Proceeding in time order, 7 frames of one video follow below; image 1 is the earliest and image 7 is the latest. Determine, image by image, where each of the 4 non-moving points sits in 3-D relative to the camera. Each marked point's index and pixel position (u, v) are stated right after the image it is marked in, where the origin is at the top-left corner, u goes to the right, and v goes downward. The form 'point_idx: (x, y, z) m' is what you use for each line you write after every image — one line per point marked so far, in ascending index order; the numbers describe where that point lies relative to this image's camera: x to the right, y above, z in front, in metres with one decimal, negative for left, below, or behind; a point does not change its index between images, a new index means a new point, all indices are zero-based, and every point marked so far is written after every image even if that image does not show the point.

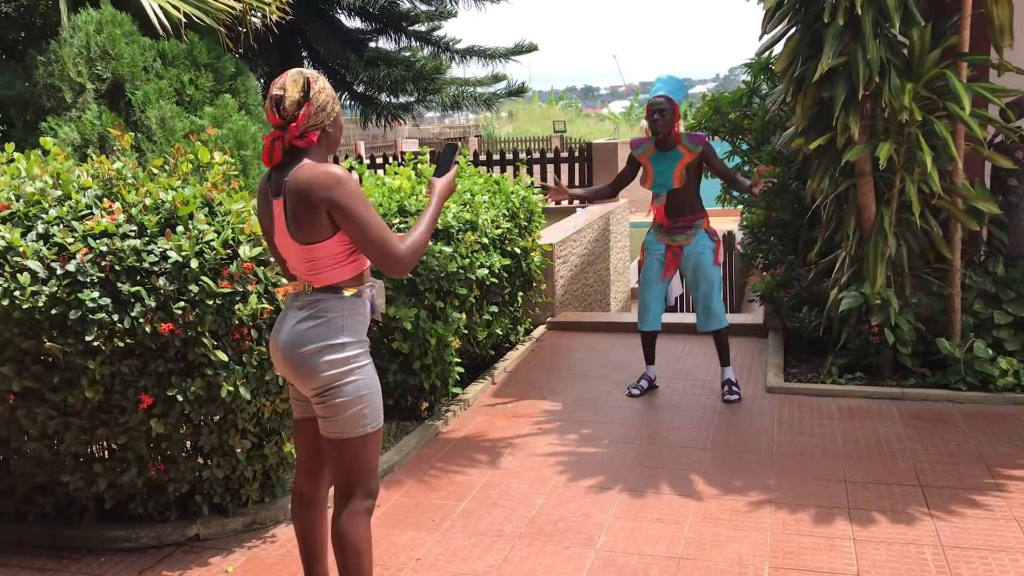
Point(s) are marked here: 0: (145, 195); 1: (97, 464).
0: (-1.3, +0.3, +3.6) m
1: (-1.5, -0.6, +3.6) m
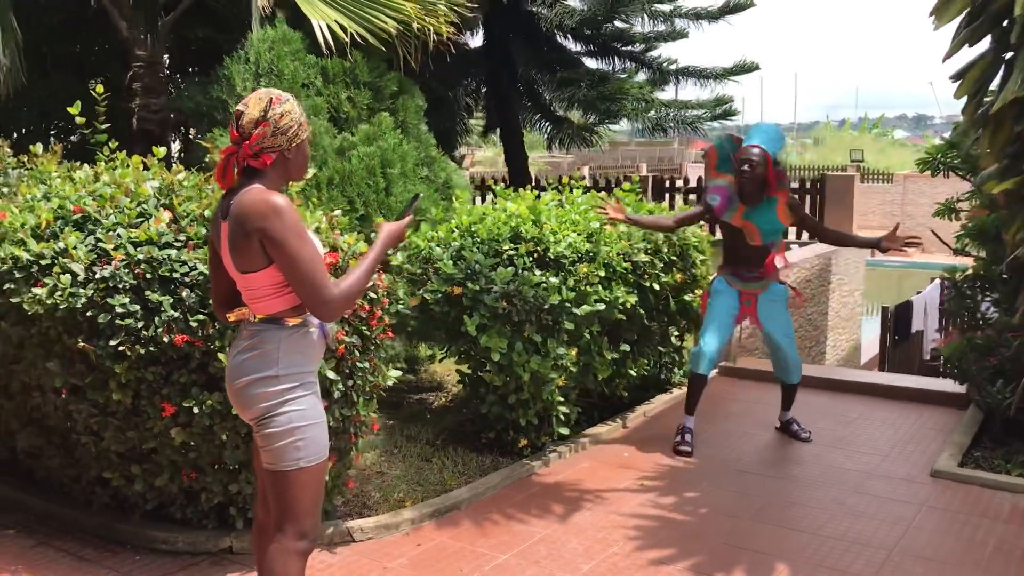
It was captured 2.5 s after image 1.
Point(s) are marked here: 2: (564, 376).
0: (-1.2, +0.3, +3.7) m
1: (-1.4, -0.7, +3.7) m
2: (+0.3, -0.4, +4.9) m
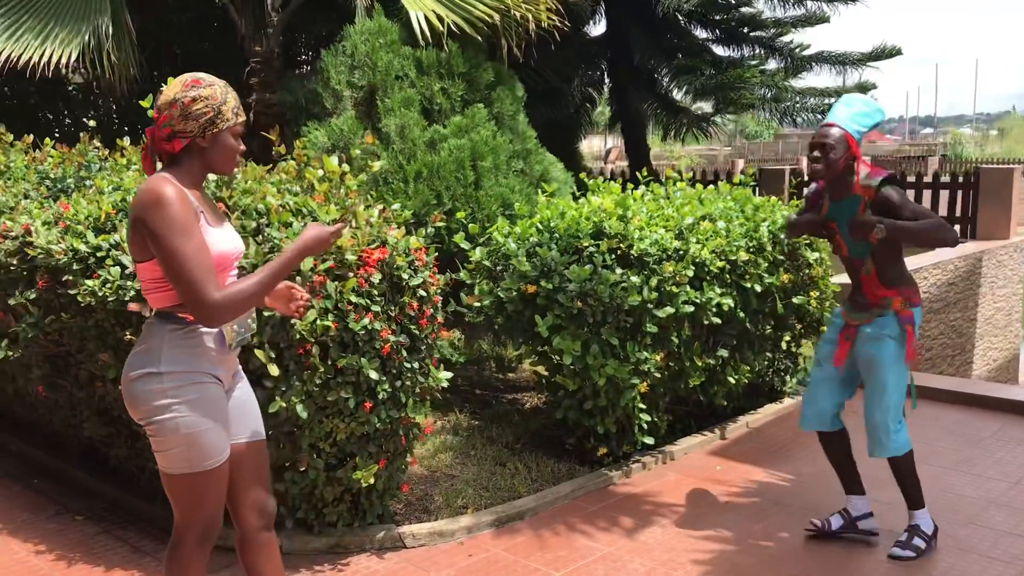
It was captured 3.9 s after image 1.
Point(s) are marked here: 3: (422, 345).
0: (-1.0, +0.3, +3.6) m
1: (-1.2, -0.6, +3.7) m
2: (+0.6, -0.4, +4.6) m
3: (-0.3, -0.2, +3.7) m
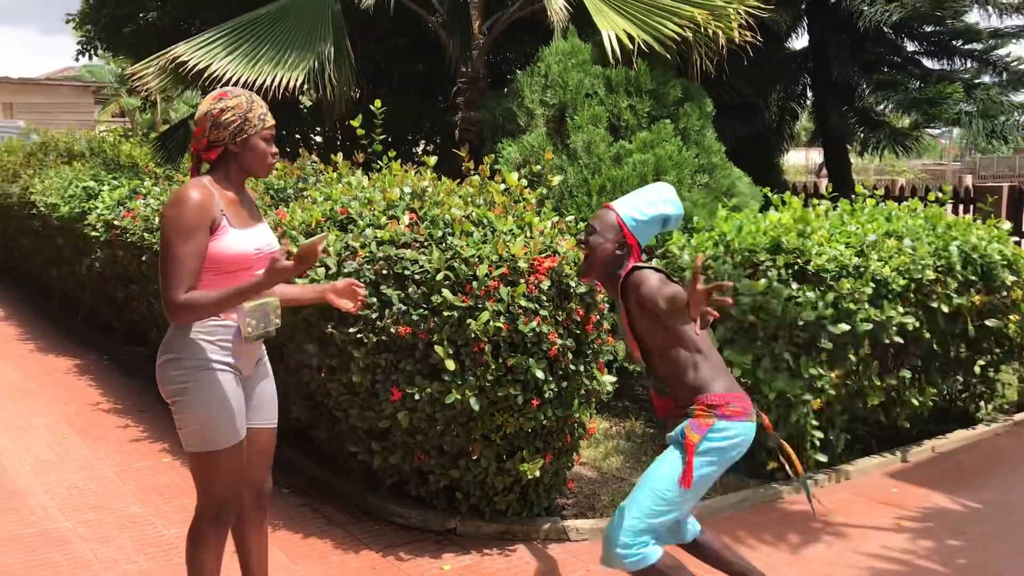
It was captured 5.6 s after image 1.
0: (-0.3, +0.3, +4.0) m
1: (-0.6, -0.6, +4.1) m
2: (+1.4, -0.5, +4.6) m
3: (+0.3, -0.2, +3.9) m
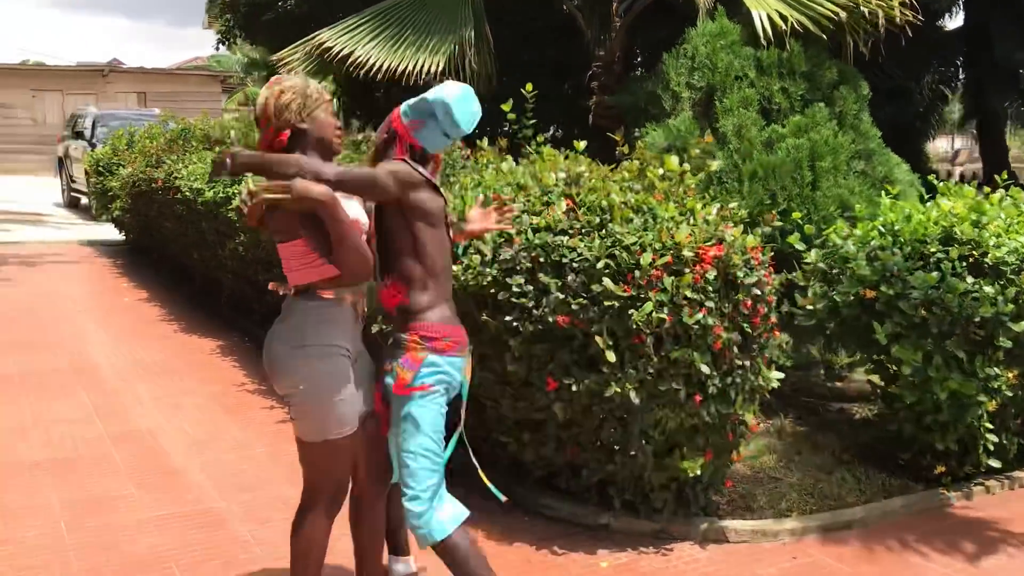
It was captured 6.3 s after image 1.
0: (+0.3, +0.4, +3.9) m
1: (+0.1, -0.6, +4.0) m
2: (+2.1, -0.5, +4.3) m
3: (+0.9, -0.2, +3.8) m
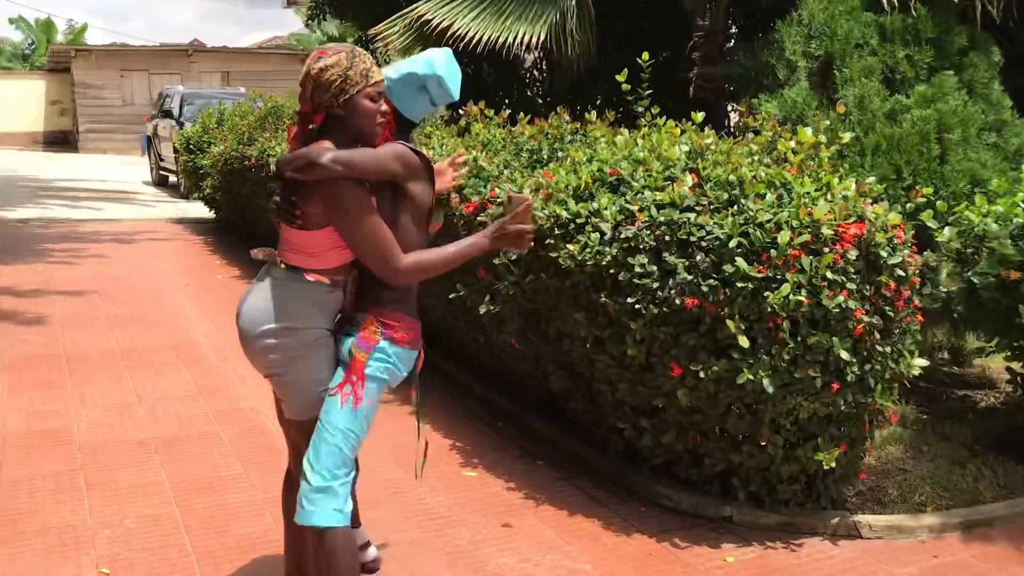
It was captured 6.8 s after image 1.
0: (+0.8, +0.4, +3.7) m
1: (+0.5, -0.5, +3.8) m
2: (+2.6, -0.4, +4.0) m
3: (+1.4, -0.1, +3.5) m
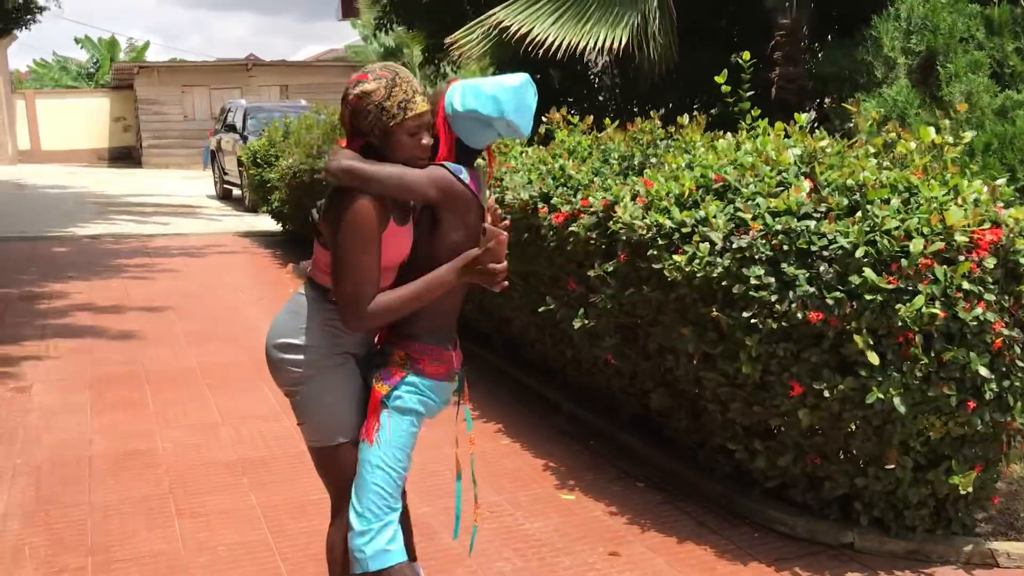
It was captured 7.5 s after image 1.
0: (+1.1, +0.4, +3.4) m
1: (+0.9, -0.6, +3.6) m
2: (+3.0, -0.4, +3.6) m
3: (+1.7, -0.2, +3.2) m
